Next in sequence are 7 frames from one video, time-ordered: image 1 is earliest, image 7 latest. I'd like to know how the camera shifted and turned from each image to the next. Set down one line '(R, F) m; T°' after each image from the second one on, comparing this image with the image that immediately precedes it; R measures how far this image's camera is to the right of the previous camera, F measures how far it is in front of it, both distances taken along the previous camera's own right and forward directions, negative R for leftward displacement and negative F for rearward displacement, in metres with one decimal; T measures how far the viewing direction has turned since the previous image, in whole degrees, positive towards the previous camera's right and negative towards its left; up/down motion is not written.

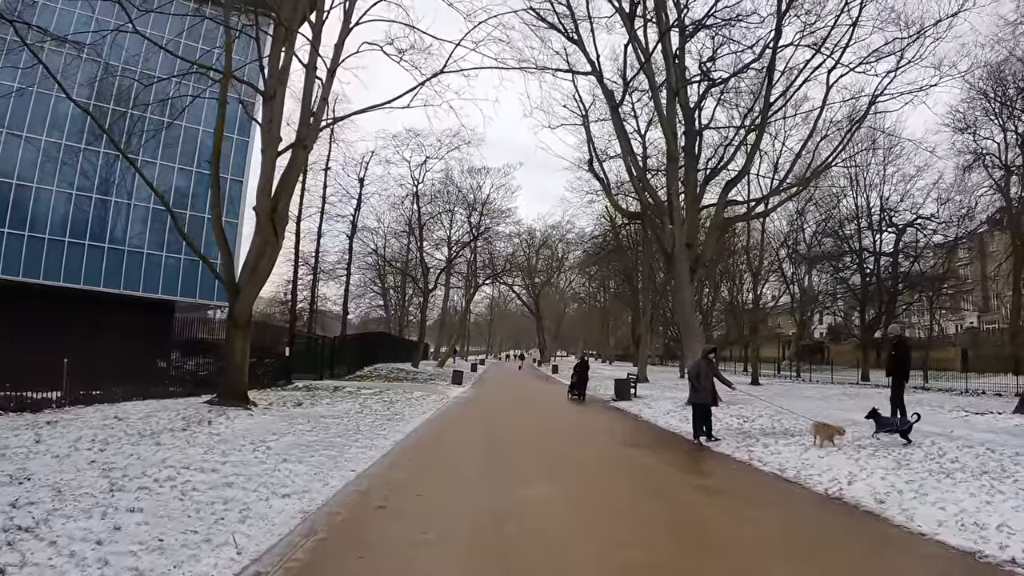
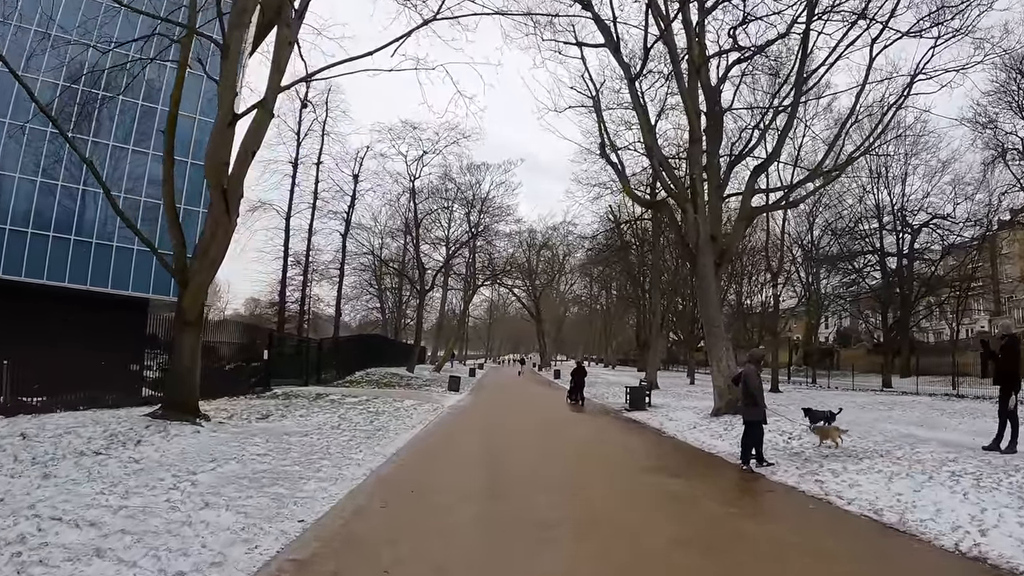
(-0.1, +2.2) m; 0°
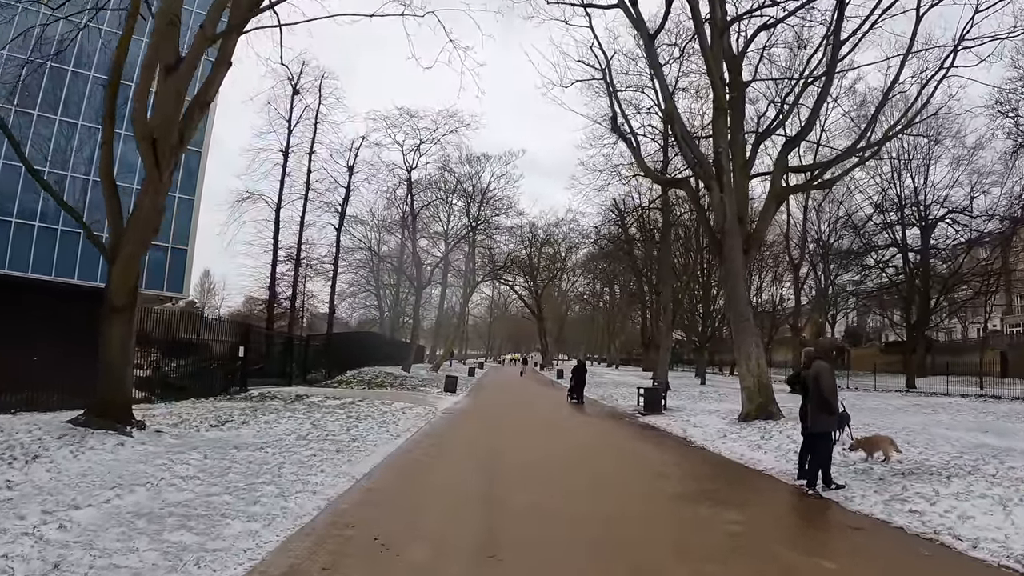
(0.0, +2.0) m; 0°
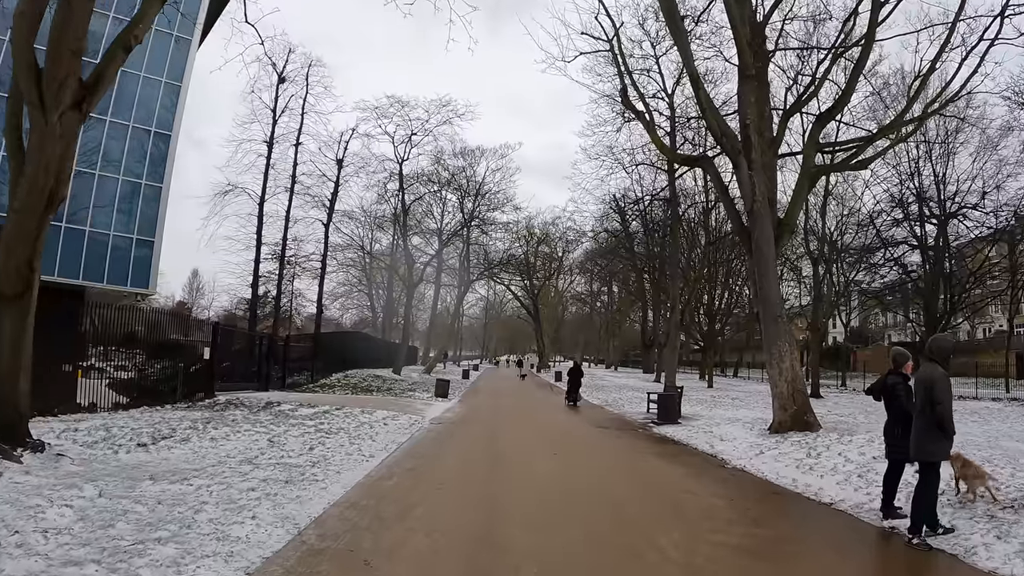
(0.0, +1.9) m; 0°
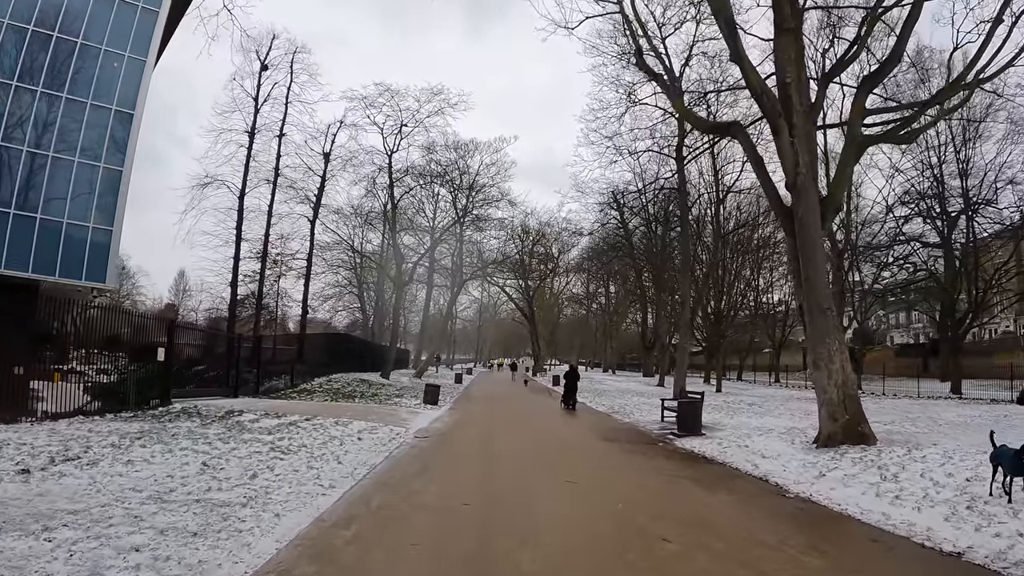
(-0.1, +2.0) m; 0°
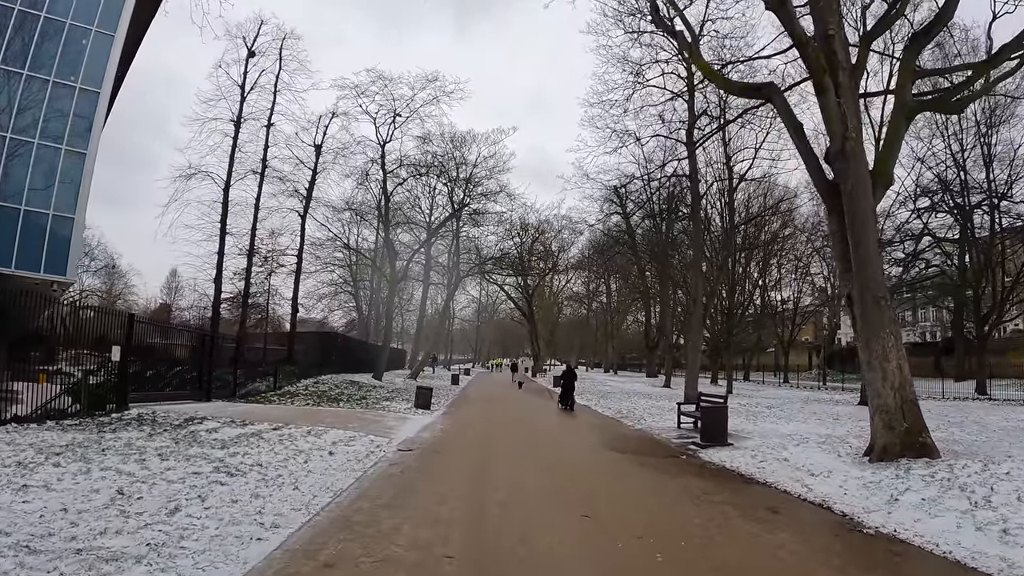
(0.0, +1.6) m; 0°
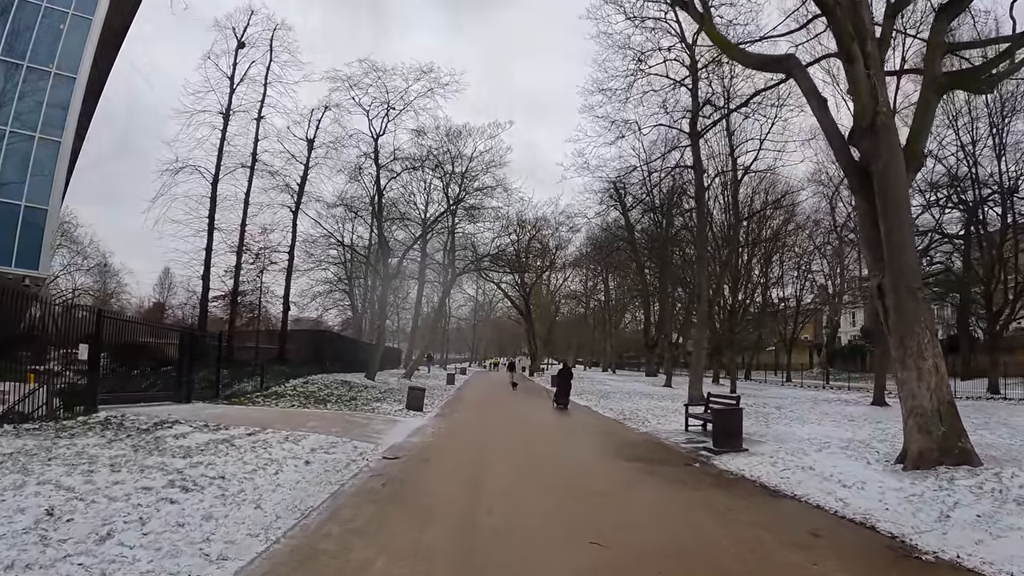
(0.0, +0.9) m; 0°
